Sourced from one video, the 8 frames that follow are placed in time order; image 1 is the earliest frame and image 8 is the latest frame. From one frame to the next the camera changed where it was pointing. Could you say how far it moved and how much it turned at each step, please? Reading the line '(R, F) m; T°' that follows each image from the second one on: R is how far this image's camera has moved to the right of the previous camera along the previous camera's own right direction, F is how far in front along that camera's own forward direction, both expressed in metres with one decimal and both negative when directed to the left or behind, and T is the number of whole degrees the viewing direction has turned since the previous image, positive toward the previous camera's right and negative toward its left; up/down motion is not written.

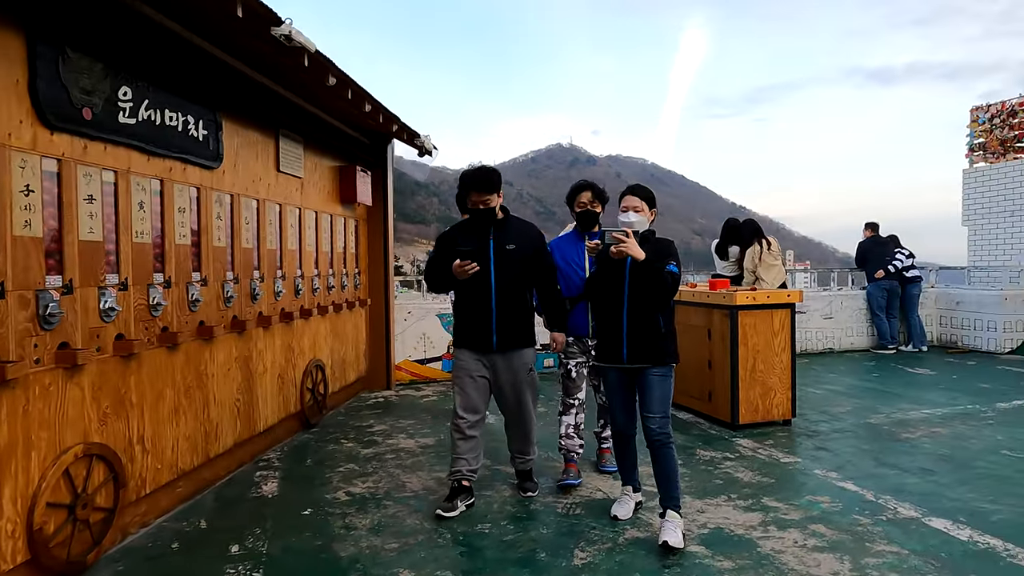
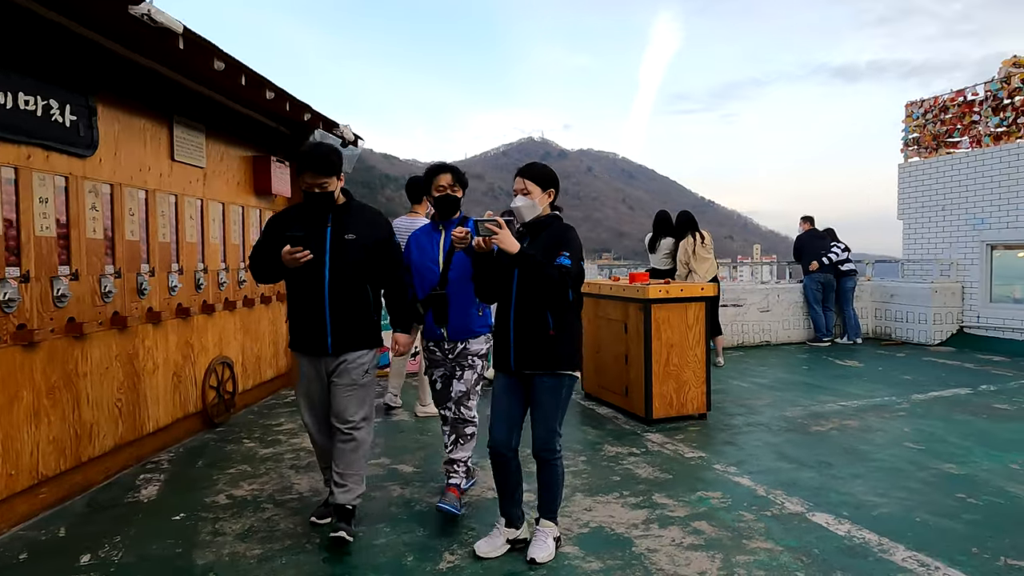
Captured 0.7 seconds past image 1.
(+0.4, +0.1) m; +2°
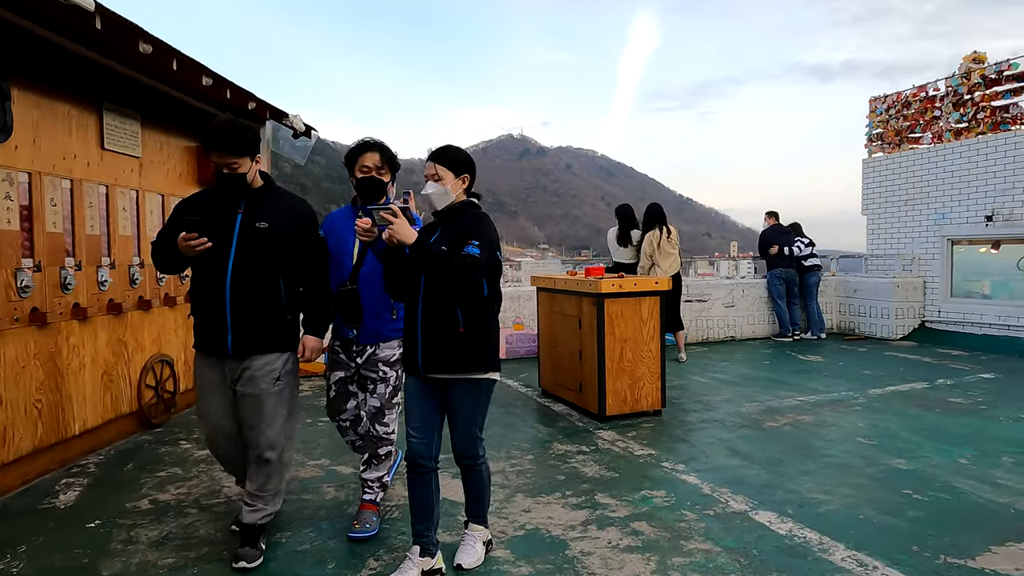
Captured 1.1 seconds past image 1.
(+0.2, +0.1) m; +2°
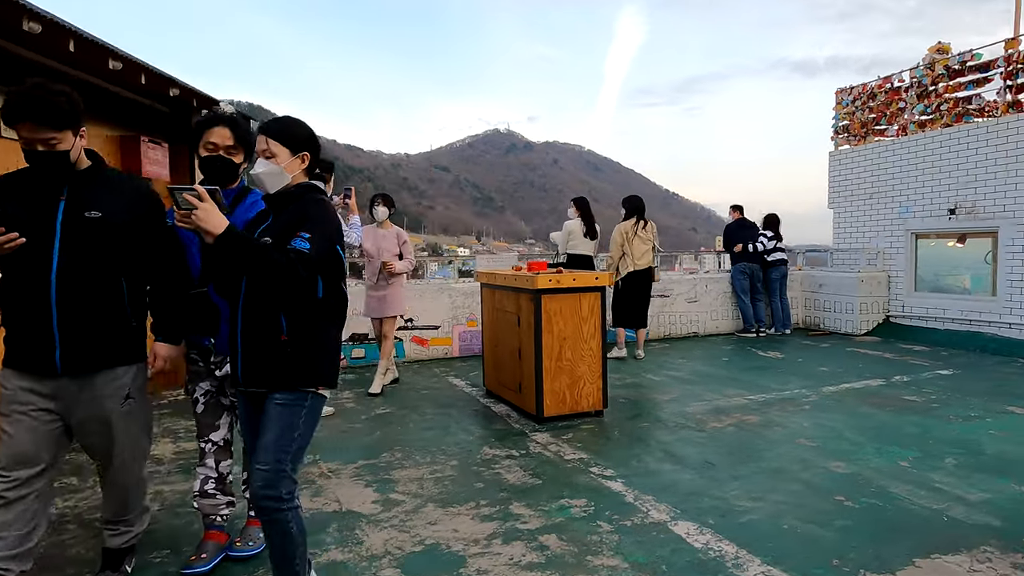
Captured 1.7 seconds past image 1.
(+0.3, +0.2) m; +1°
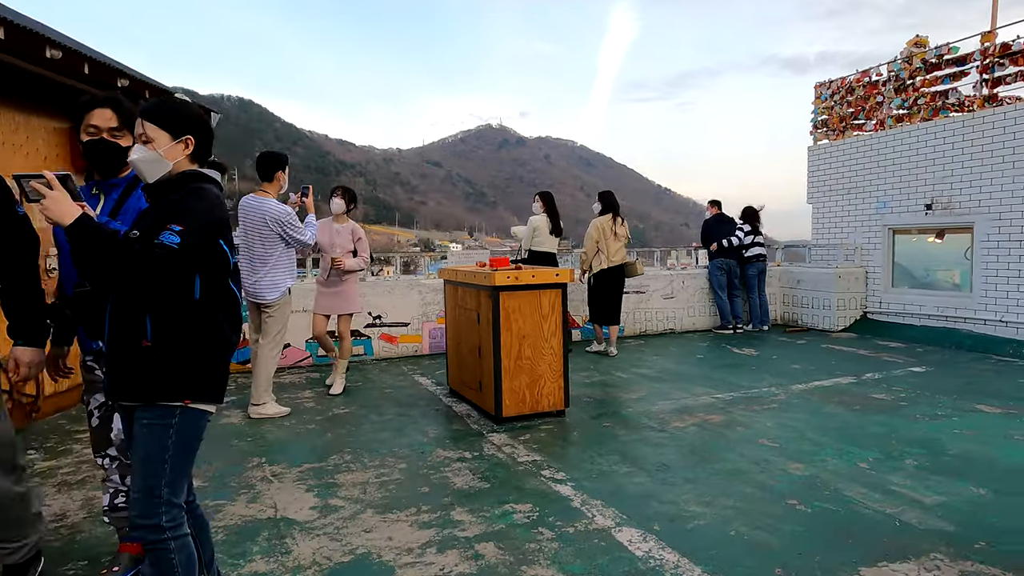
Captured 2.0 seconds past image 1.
(+0.2, +0.1) m; +1°
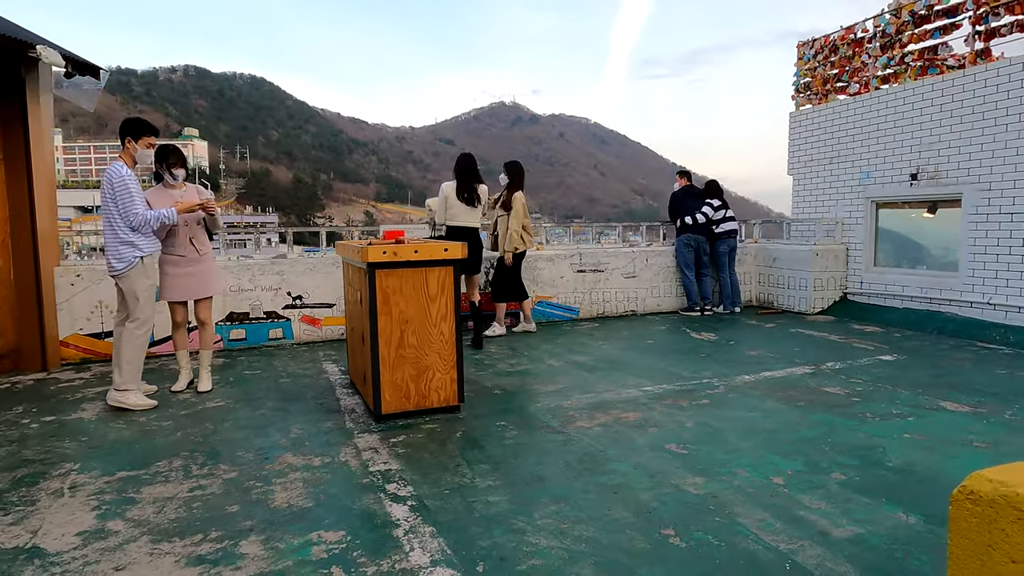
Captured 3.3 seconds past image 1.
(+0.7, +0.6) m; -1°
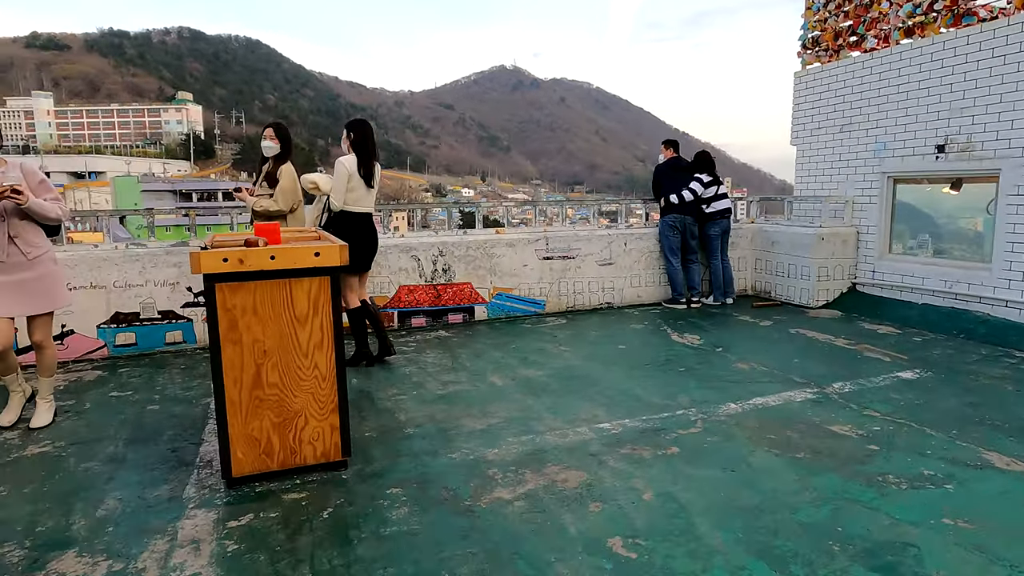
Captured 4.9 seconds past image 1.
(+0.4, +1.0) m; 0°
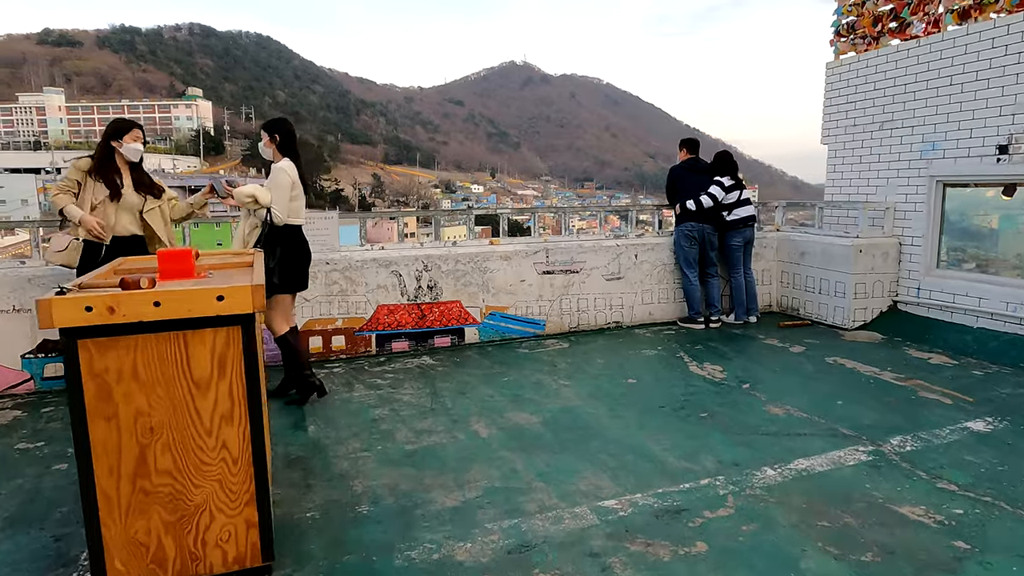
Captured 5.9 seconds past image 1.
(+0.1, +0.7) m; -1°
